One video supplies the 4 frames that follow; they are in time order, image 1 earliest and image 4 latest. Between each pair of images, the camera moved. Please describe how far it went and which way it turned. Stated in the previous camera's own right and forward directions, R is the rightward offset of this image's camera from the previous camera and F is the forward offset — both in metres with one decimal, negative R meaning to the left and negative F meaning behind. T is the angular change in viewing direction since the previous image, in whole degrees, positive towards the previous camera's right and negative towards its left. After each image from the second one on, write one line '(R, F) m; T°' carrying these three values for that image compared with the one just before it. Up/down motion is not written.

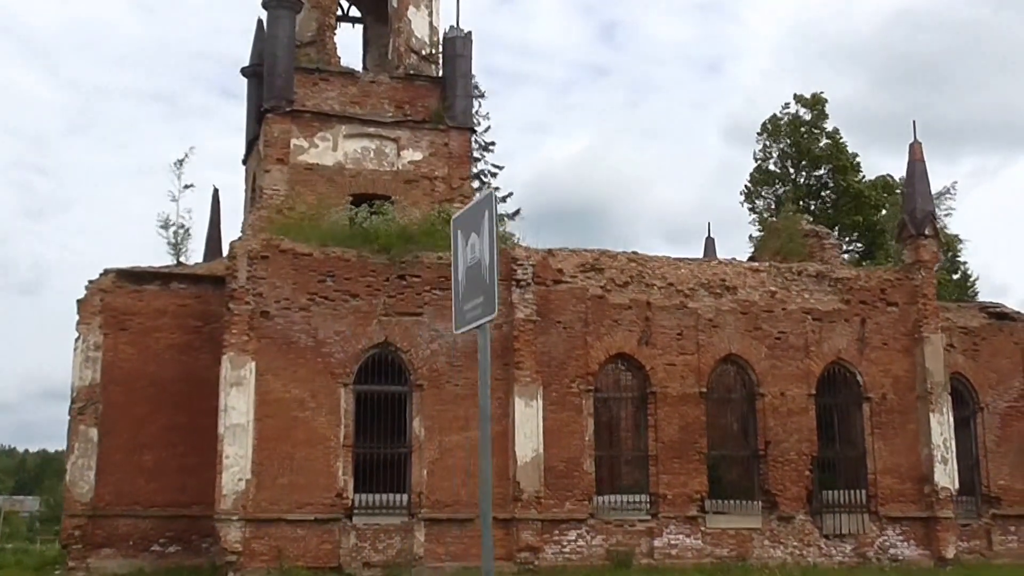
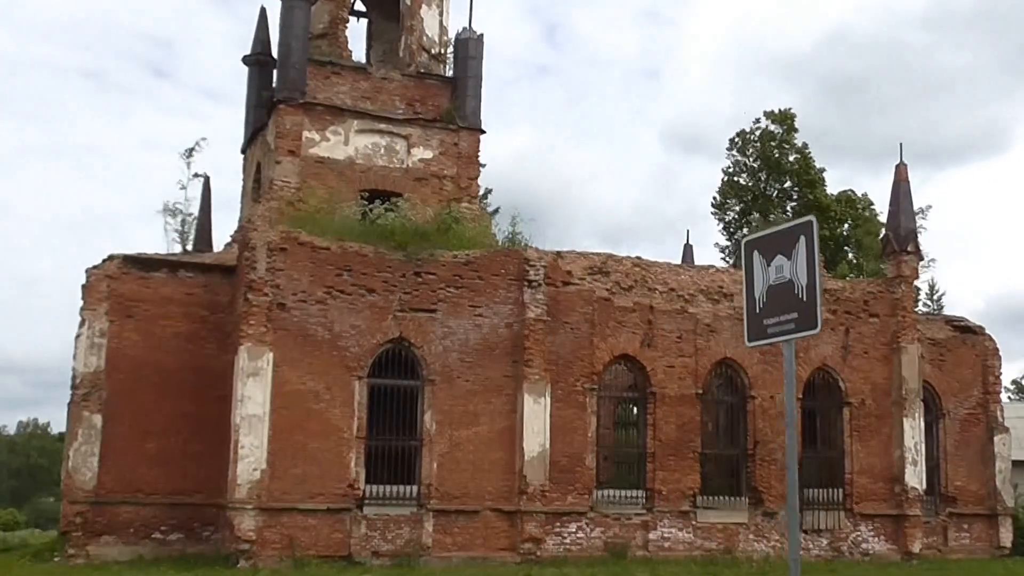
(-1.5, -0.5) m; +5°
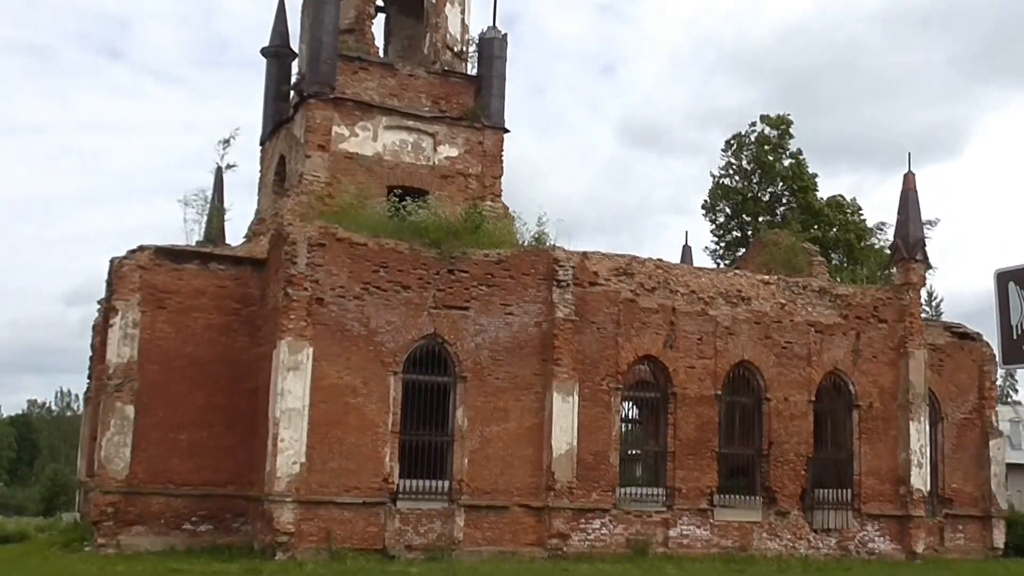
(-1.4, -0.2) m; +3°
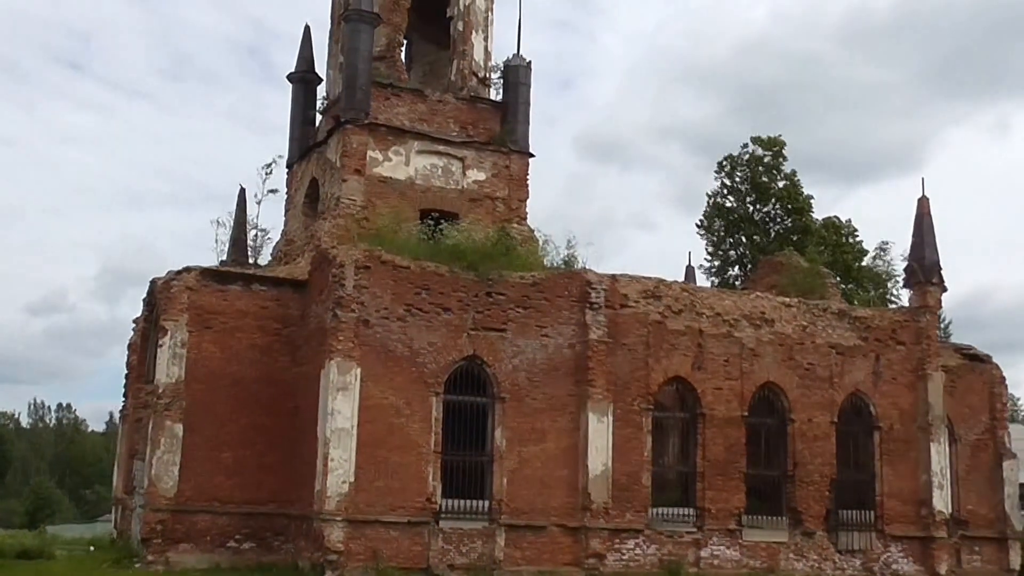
(-1.1, -0.2) m; +2°
